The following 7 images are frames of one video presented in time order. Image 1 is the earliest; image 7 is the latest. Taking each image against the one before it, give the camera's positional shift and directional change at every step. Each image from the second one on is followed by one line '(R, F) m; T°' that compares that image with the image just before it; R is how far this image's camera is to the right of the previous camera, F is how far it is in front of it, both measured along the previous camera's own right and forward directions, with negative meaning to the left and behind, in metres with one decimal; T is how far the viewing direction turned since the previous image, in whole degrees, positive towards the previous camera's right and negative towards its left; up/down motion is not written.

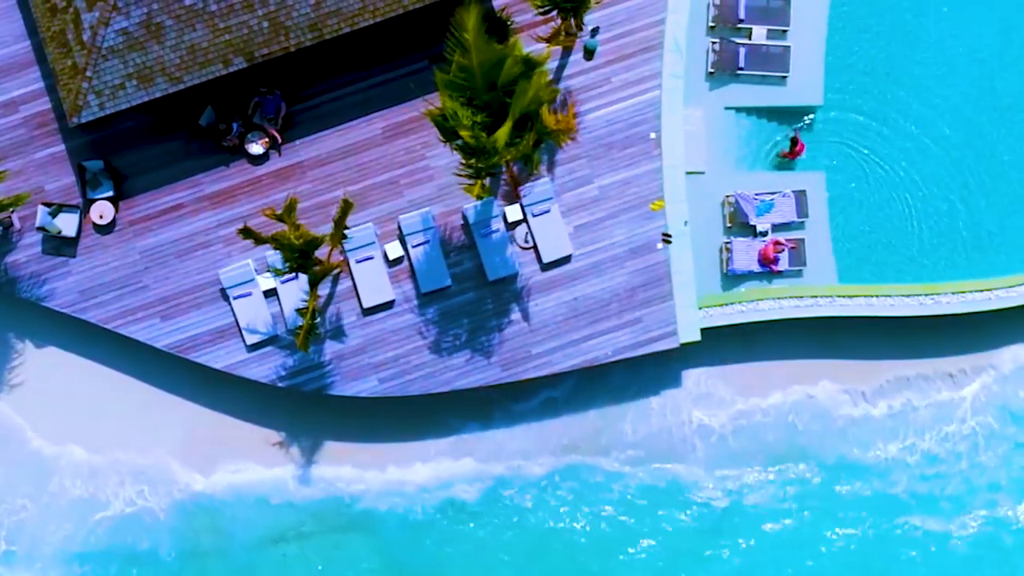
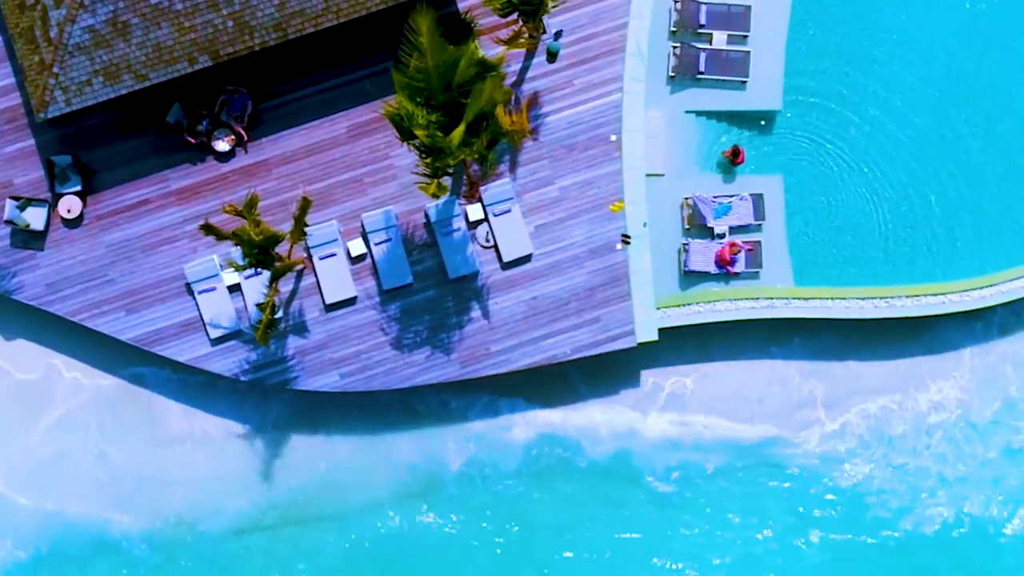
(+0.7, -0.3) m; 0°
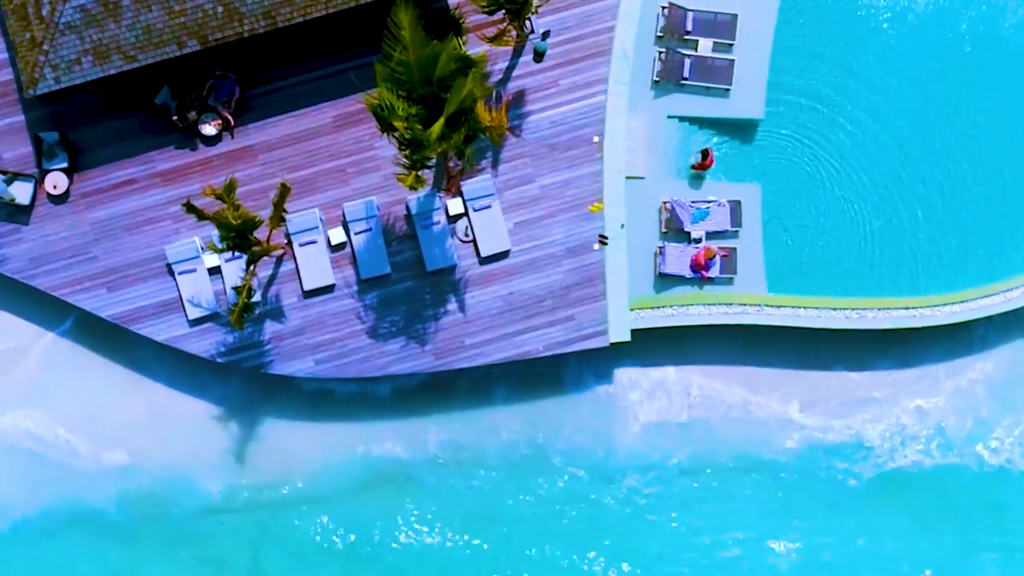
(+0.5, -0.2) m; 0°
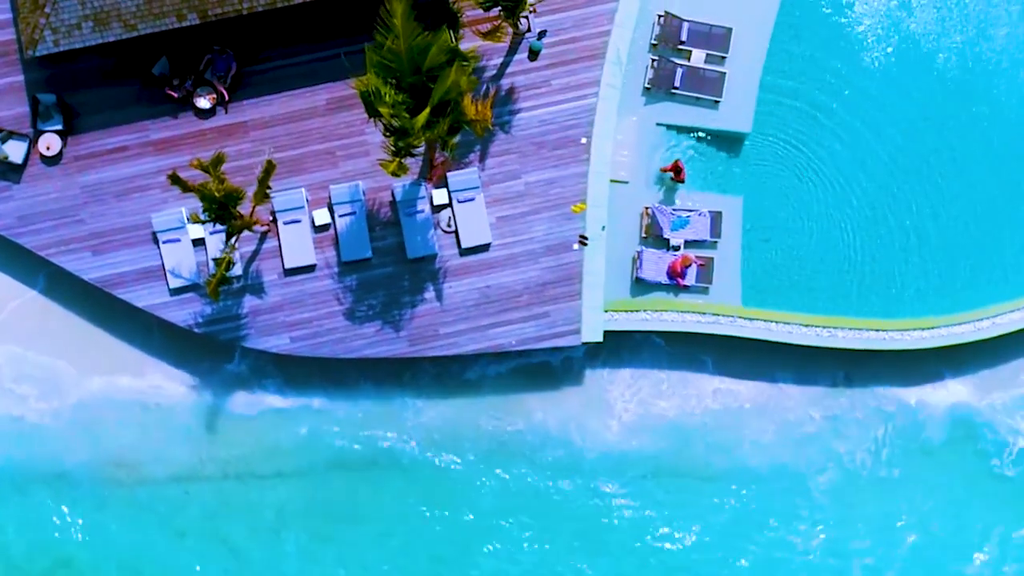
(+0.5, -0.2) m; 0°
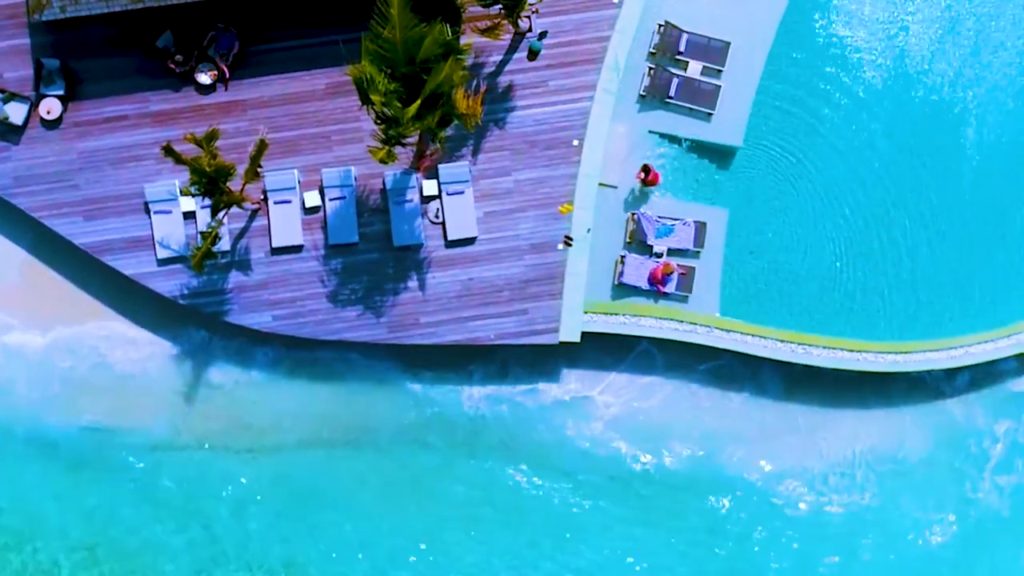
(+0.4, -0.2) m; 0°
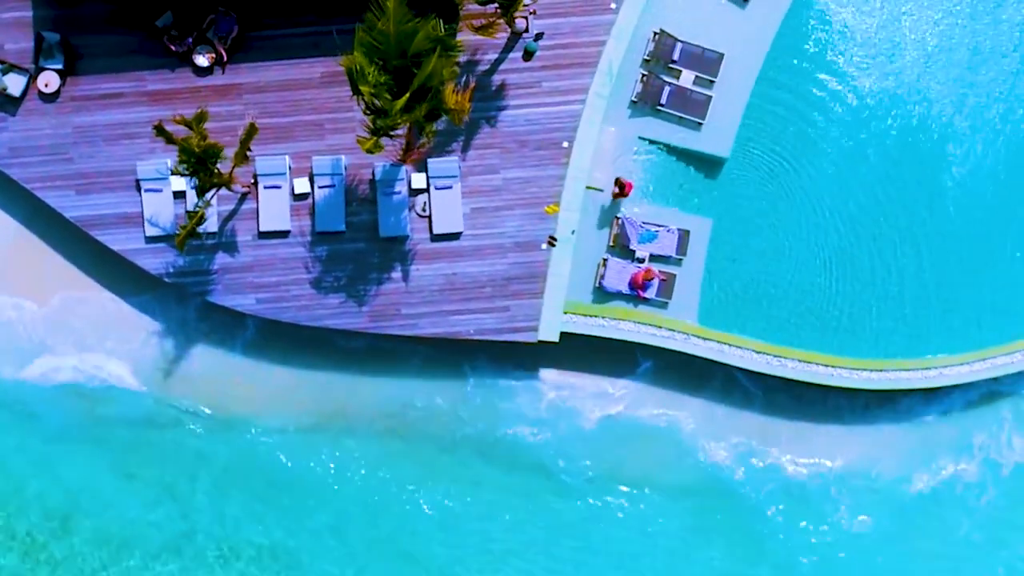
(+0.4, -0.2) m; 0°
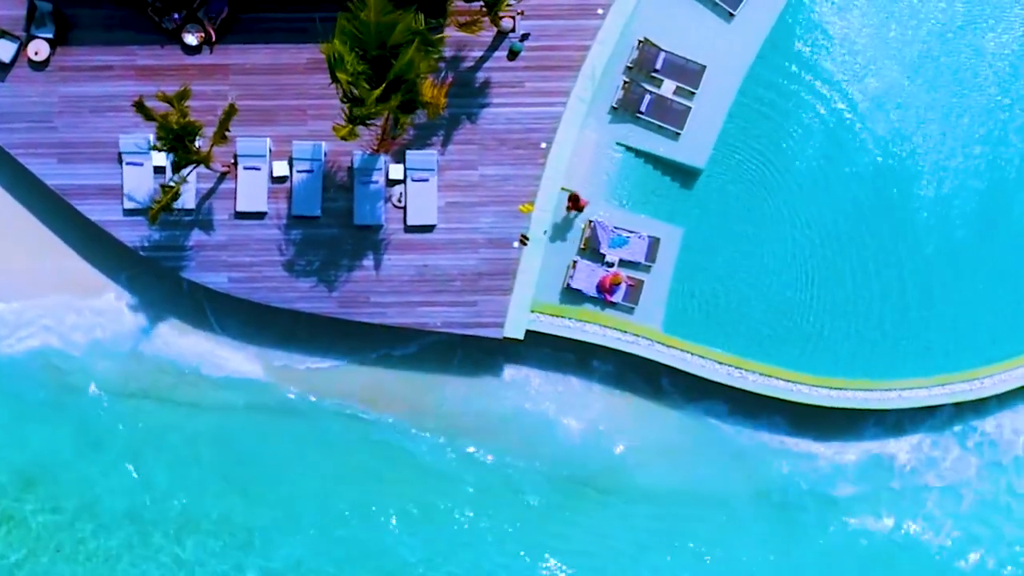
(+0.7, -0.2) m; 0°
